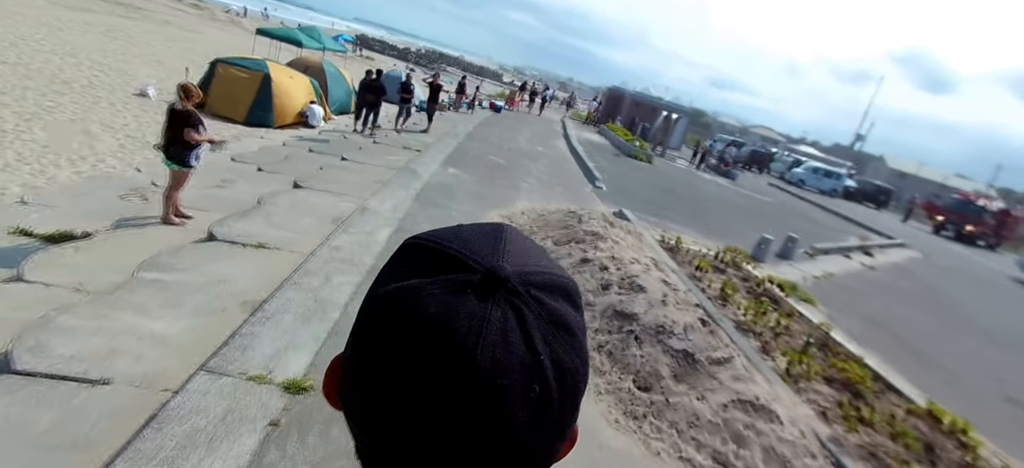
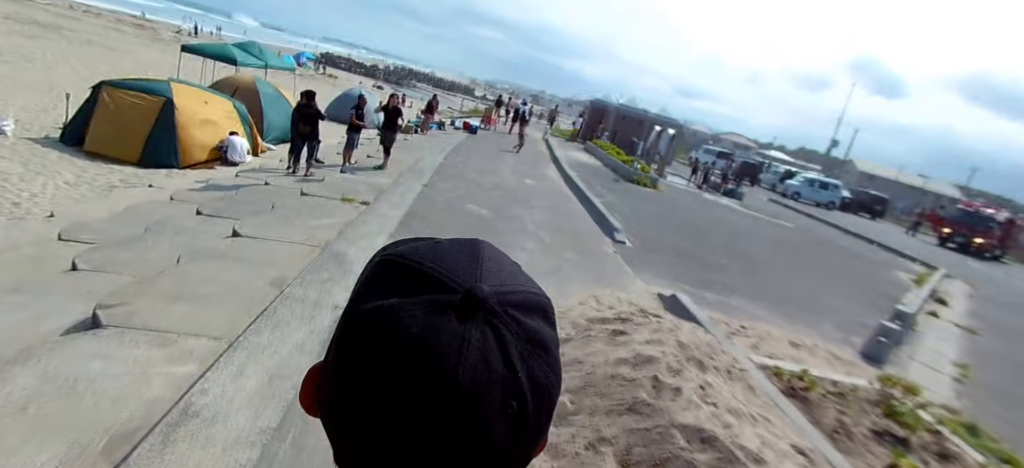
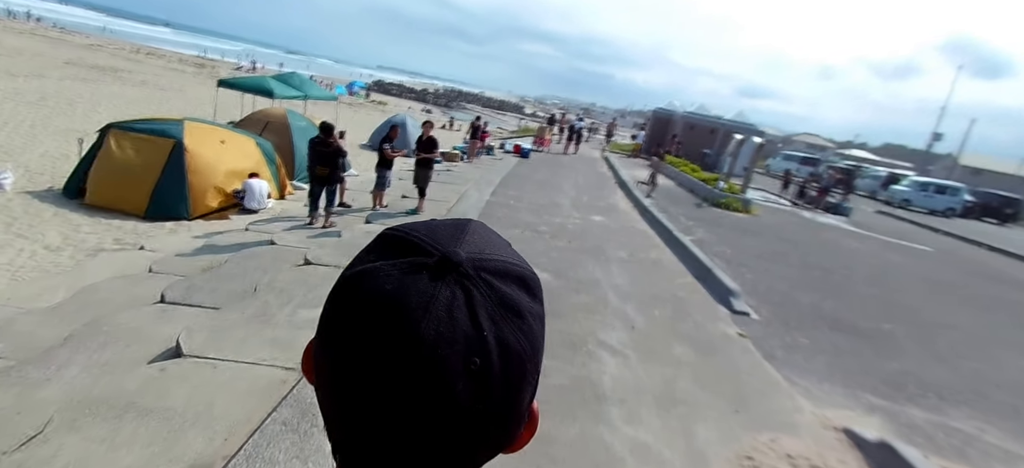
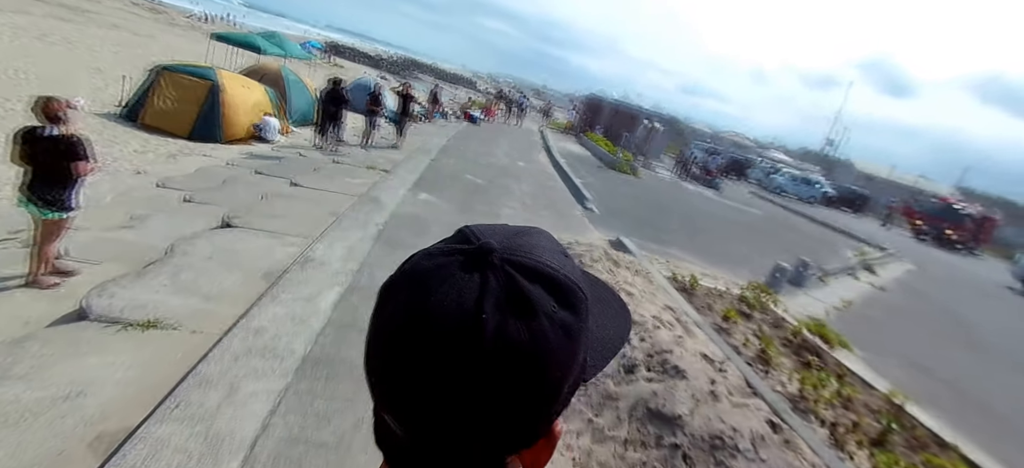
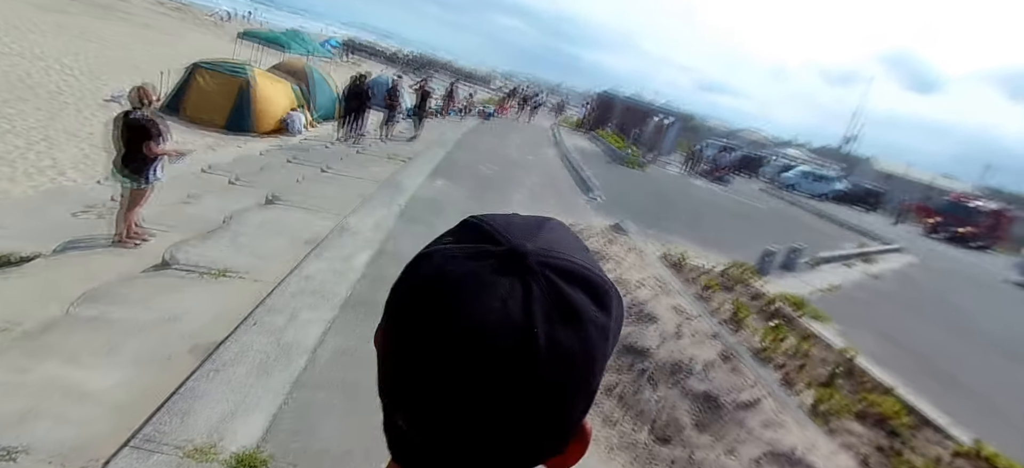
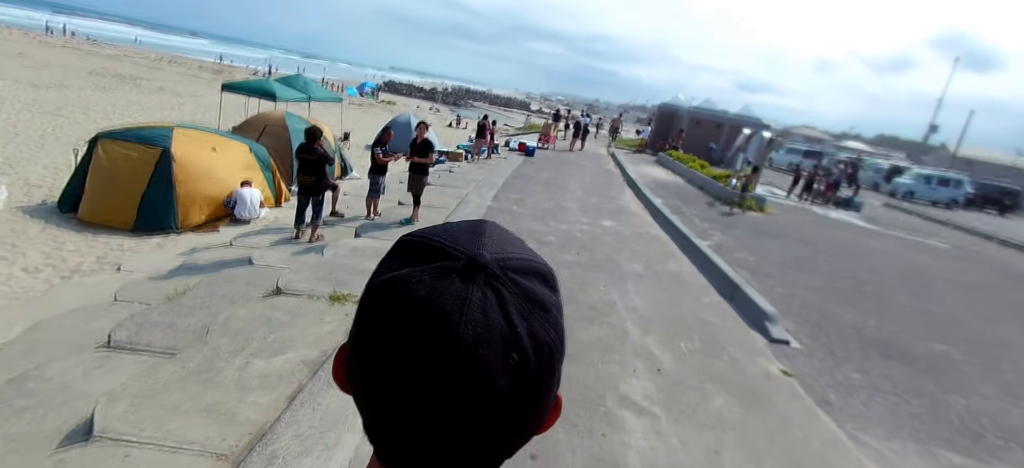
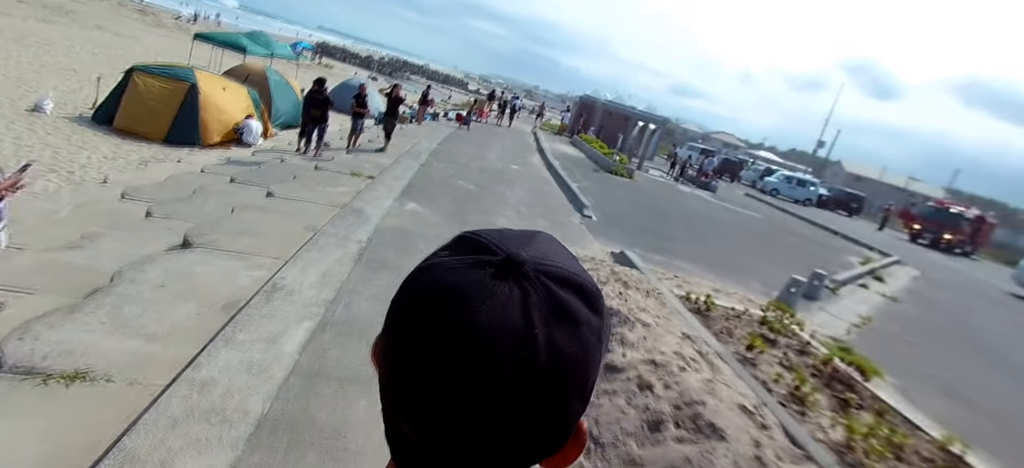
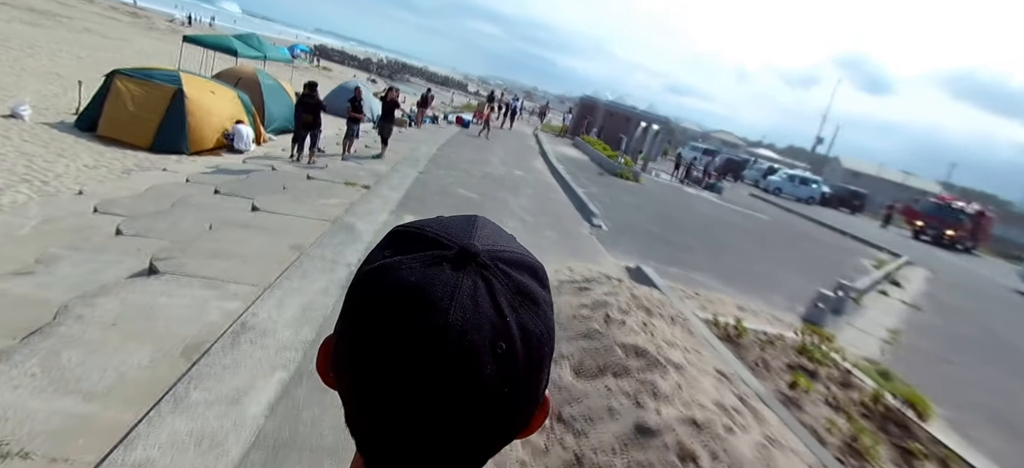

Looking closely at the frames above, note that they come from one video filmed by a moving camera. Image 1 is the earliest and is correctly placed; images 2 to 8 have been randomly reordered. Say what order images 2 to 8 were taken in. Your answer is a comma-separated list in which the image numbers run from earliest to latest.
5, 4, 7, 8, 2, 3, 6
